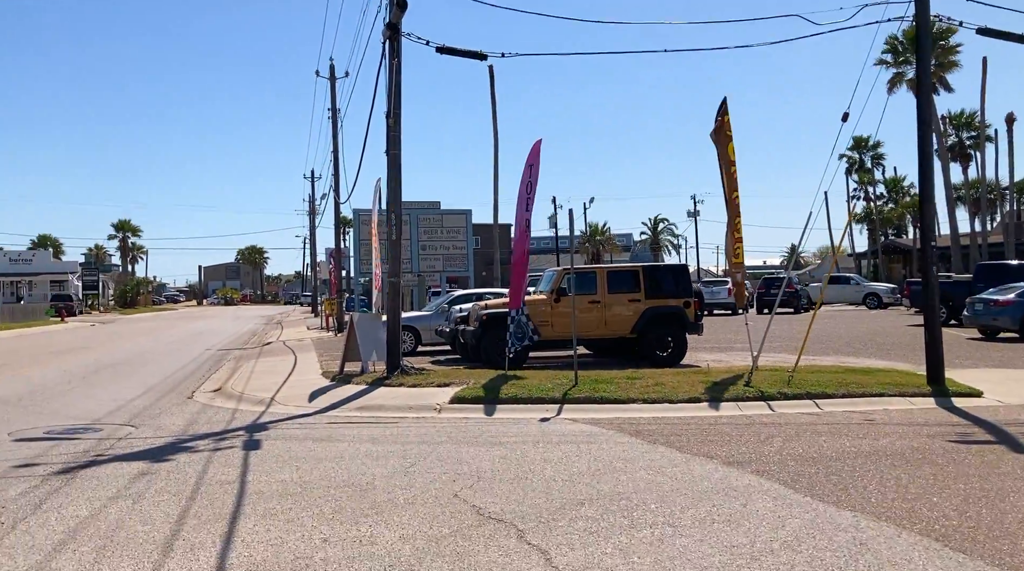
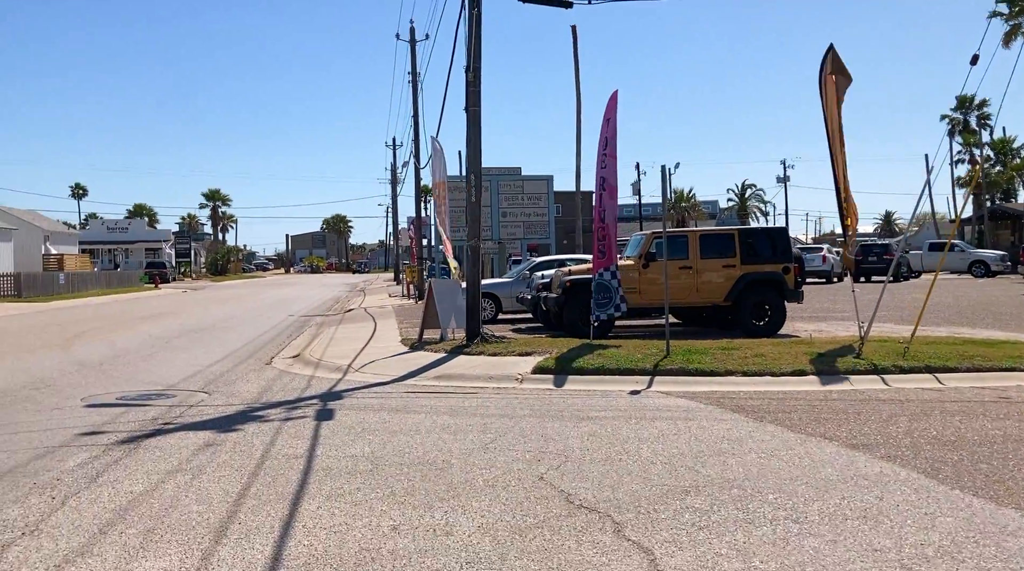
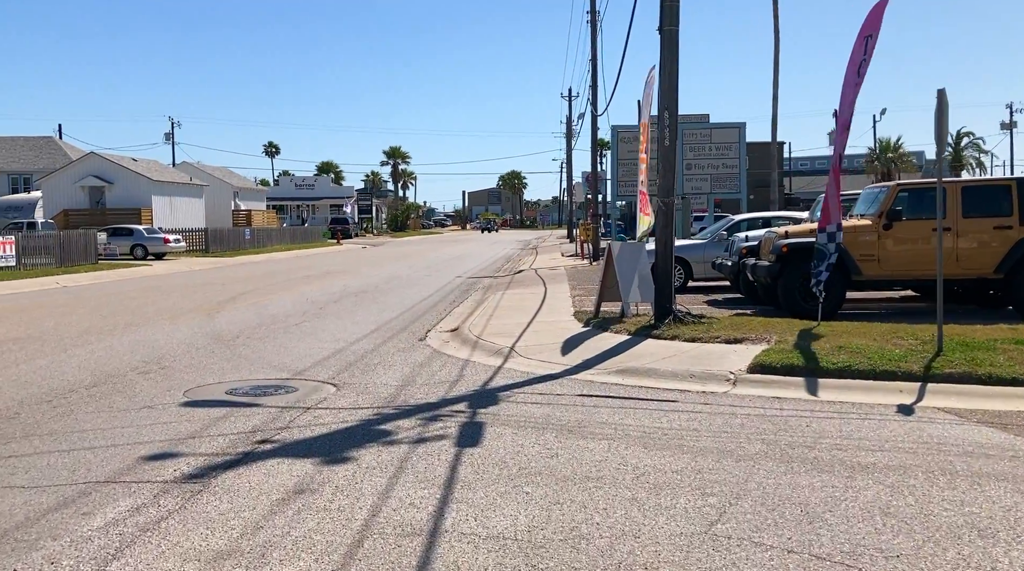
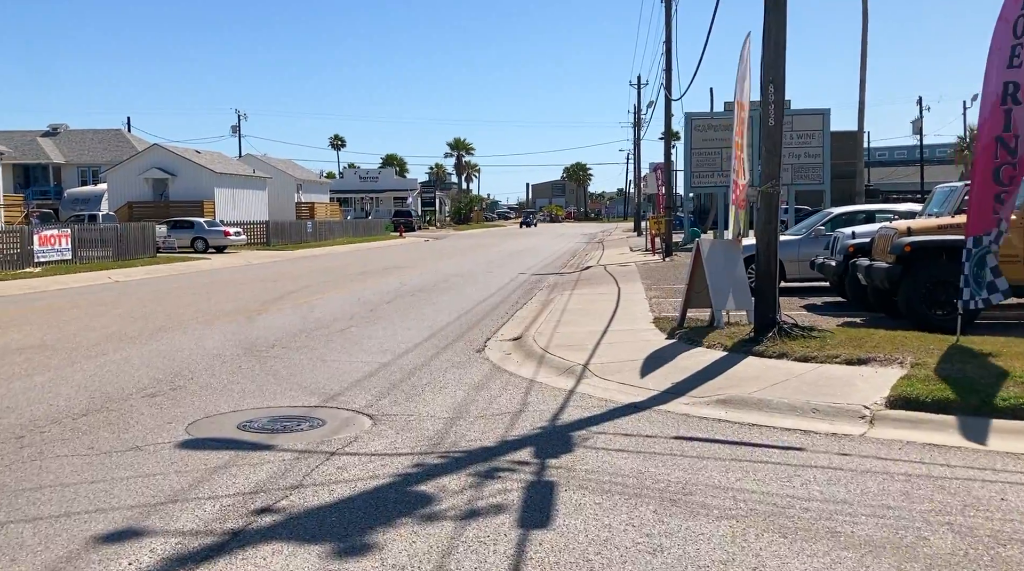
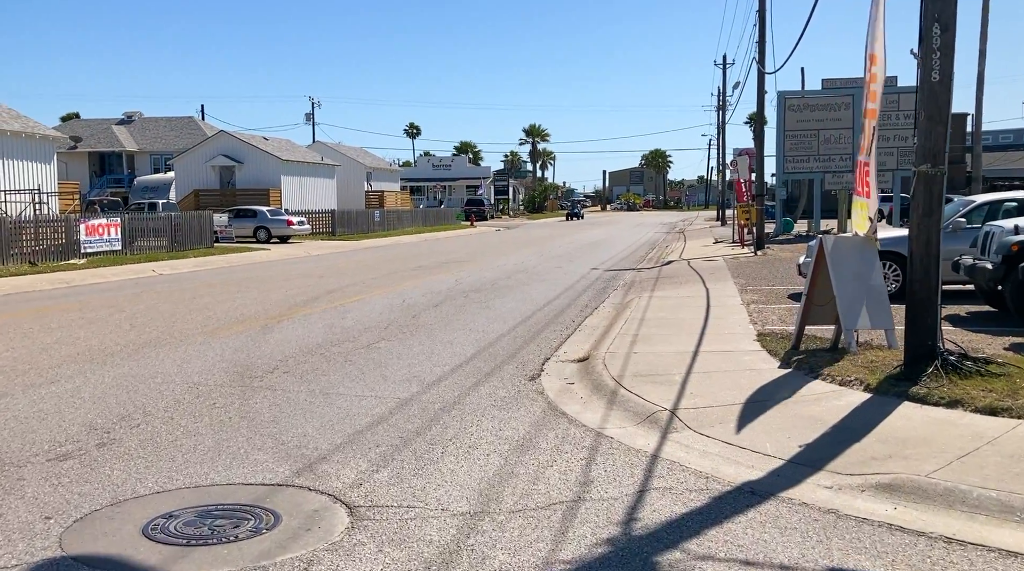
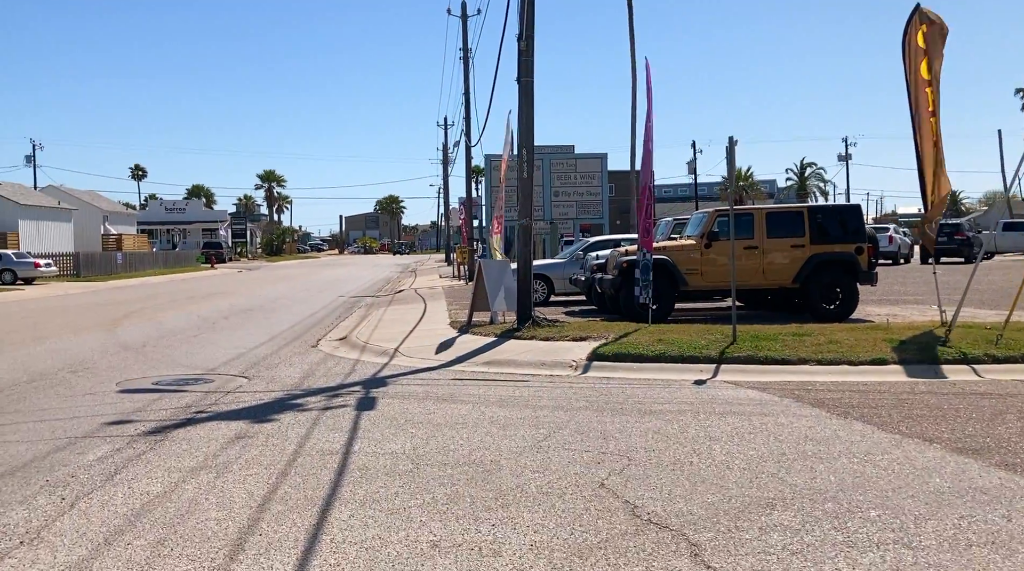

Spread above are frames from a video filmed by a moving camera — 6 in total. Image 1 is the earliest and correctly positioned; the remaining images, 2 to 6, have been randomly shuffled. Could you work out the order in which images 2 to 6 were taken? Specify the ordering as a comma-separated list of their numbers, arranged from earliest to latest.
2, 6, 3, 4, 5
